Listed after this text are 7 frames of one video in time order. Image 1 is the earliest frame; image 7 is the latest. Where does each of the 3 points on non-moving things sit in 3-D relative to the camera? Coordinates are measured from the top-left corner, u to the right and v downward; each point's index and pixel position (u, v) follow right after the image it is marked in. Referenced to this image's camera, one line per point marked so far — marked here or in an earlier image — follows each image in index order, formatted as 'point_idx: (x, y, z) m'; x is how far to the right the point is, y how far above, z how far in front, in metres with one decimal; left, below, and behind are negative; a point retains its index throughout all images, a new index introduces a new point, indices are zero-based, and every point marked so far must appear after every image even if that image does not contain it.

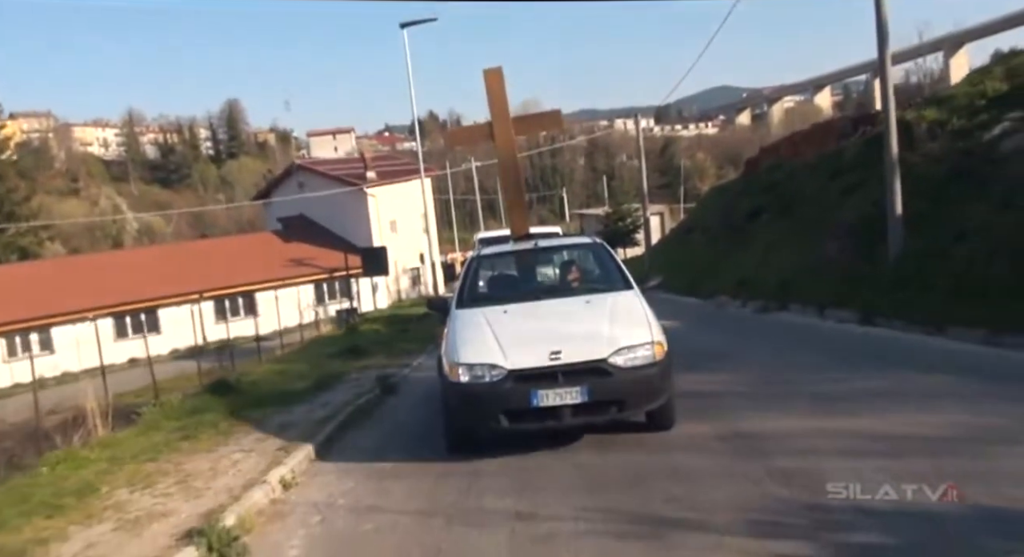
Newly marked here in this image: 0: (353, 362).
0: (-2.1, -1.1, +12.1) m
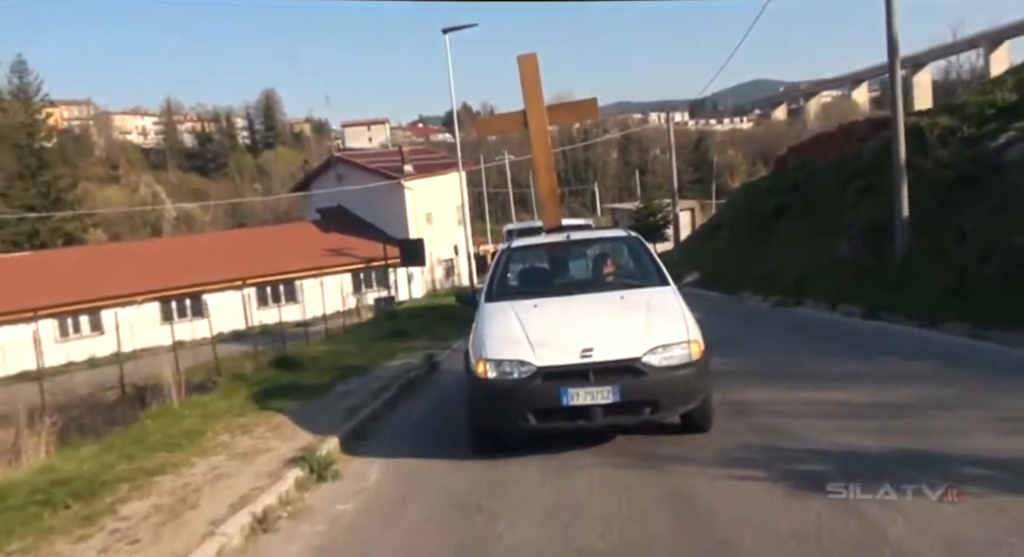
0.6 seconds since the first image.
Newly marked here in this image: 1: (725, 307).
0: (-1.7, -1.0, +13.1) m
1: (+3.8, -0.5, +16.6) m
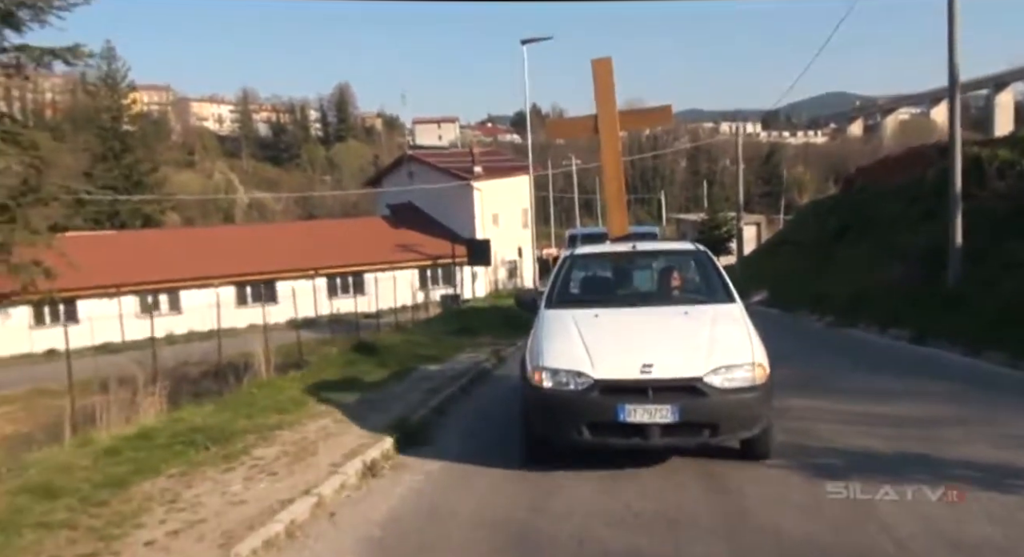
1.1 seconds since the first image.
0: (-0.8, -0.9, +14.0) m
1: (+5.0, -0.8, +17.1) m
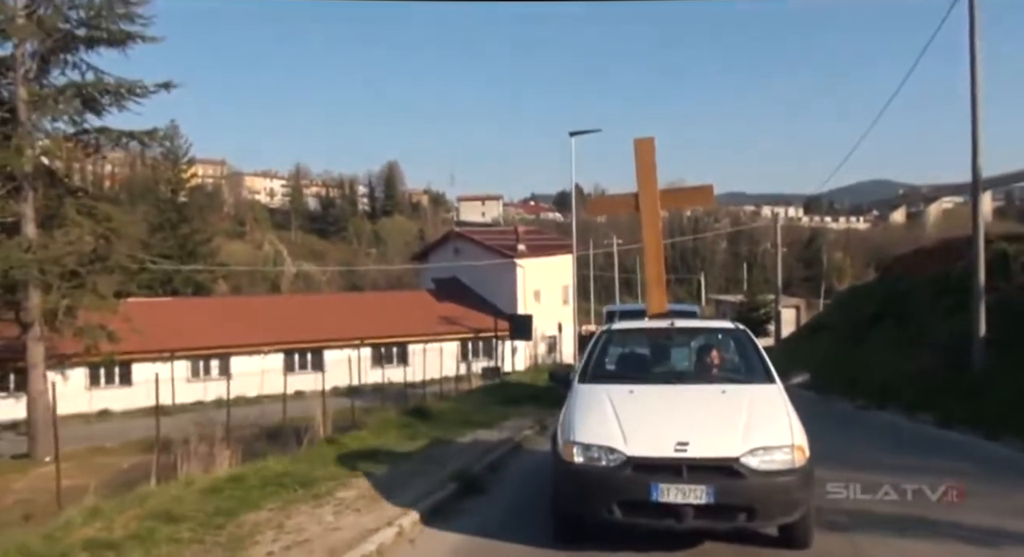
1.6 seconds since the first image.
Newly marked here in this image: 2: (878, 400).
0: (-0.1, -2.1, +14.7) m
1: (+5.7, -2.4, +17.6) m
2: (+6.5, -2.1, +16.4) m
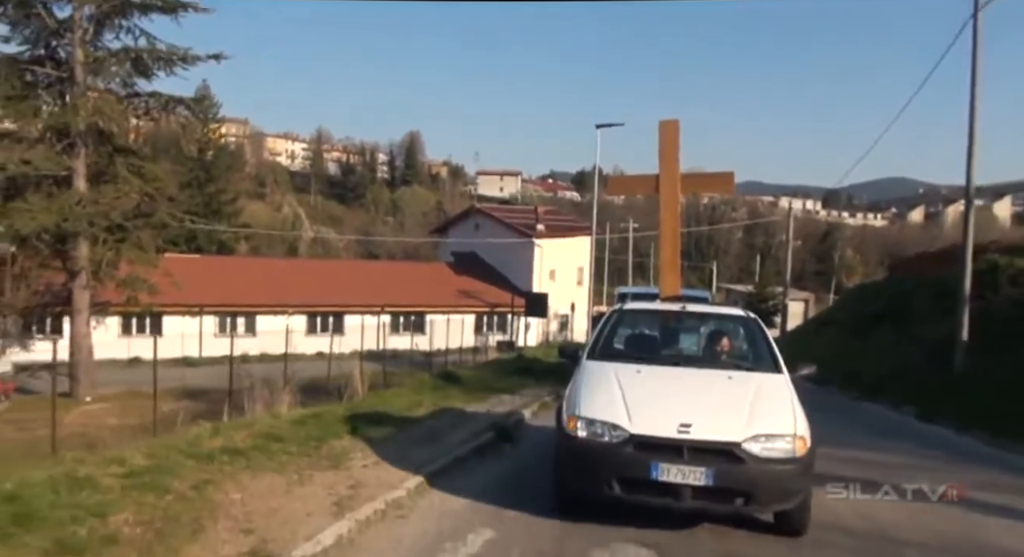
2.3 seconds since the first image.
0: (+0.2, -1.8, +16.0) m
1: (+6.0, -2.3, +18.9) m
2: (+6.8, -2.2, +17.7) m
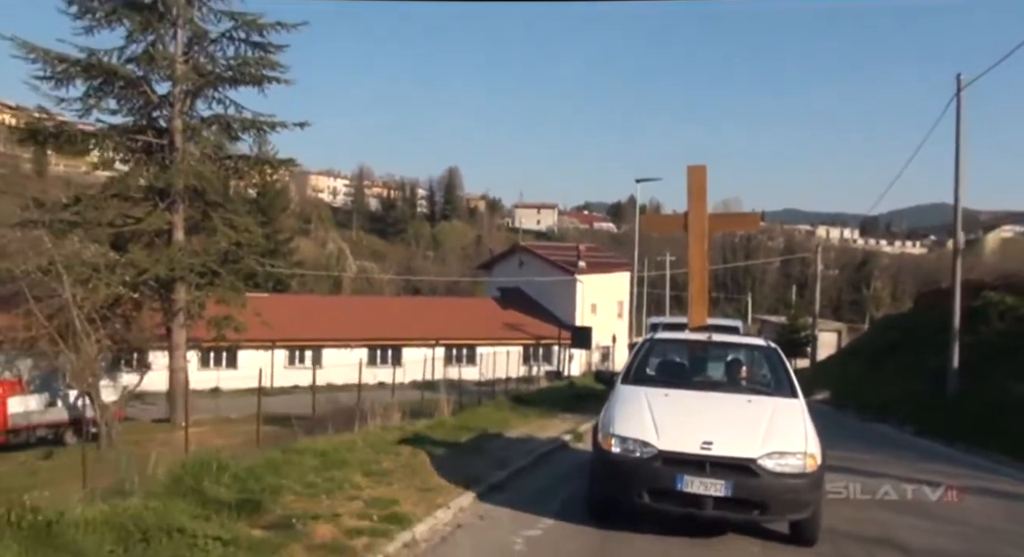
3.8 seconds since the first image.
0: (+1.3, -2.5, +18.8) m
1: (+7.2, -3.1, +21.3) m
2: (+8.0, -2.9, +20.1) m
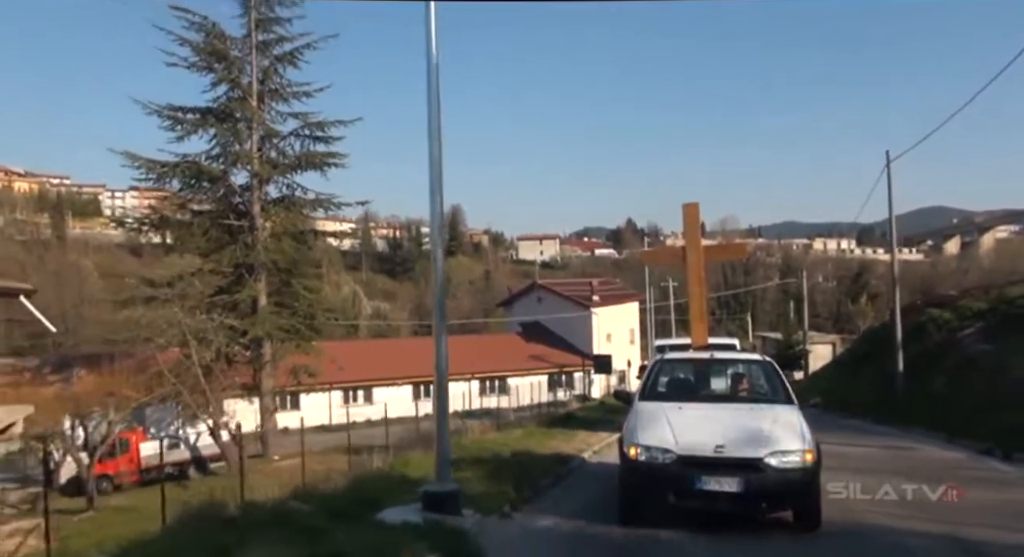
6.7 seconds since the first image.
0: (+2.5, -3.6, +24.0) m
1: (+8.5, -3.9, +26.5) m
2: (+9.2, -3.6, +25.3) m
